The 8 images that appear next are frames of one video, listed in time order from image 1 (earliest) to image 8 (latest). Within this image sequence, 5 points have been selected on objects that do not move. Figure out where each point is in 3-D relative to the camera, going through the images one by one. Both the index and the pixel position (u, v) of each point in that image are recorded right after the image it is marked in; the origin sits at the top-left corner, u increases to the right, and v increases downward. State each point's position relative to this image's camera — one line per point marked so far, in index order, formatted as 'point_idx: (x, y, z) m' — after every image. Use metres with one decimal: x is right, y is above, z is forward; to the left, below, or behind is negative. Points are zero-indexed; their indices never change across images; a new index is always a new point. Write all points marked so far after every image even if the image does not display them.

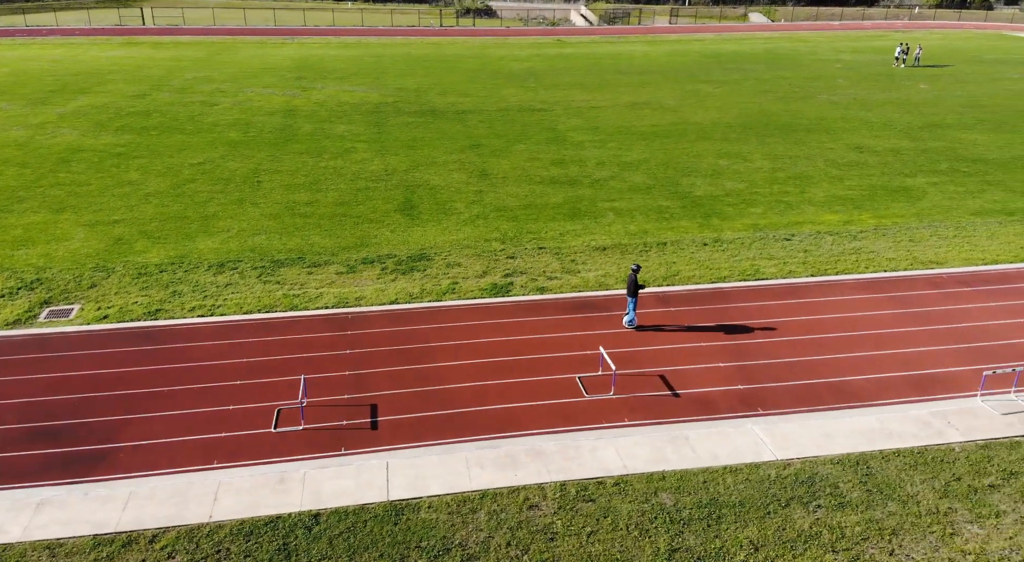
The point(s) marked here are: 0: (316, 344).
0: (-3.2, -1.0, +12.6) m
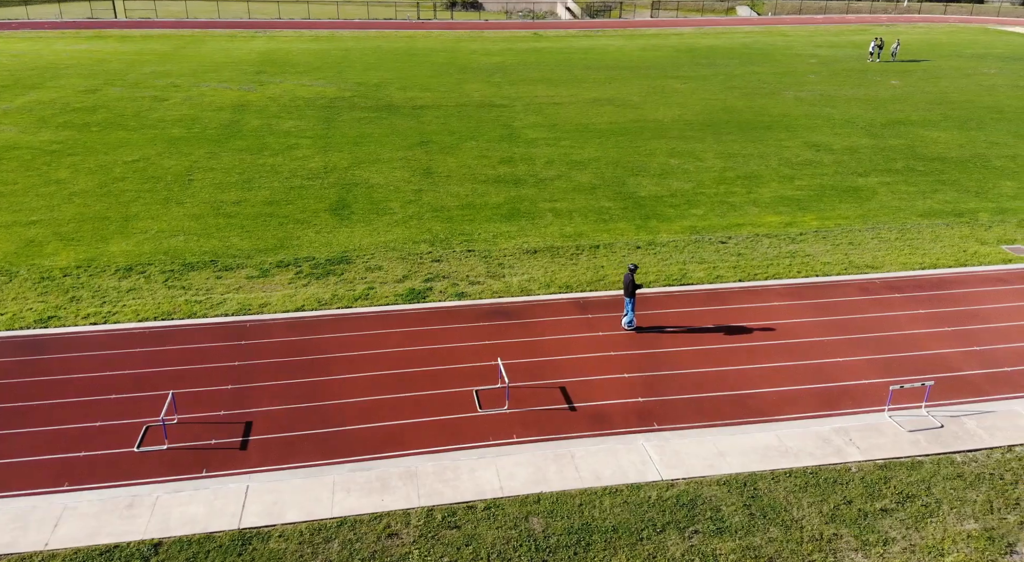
0: (-4.8, -1.1, +12.0) m
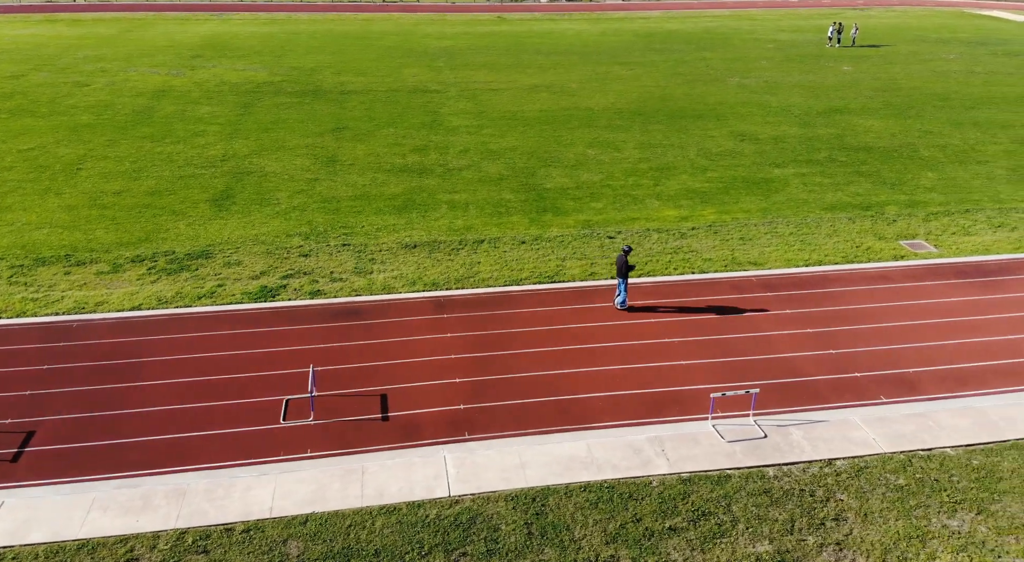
0: (-7.5, -1.1, +11.5) m
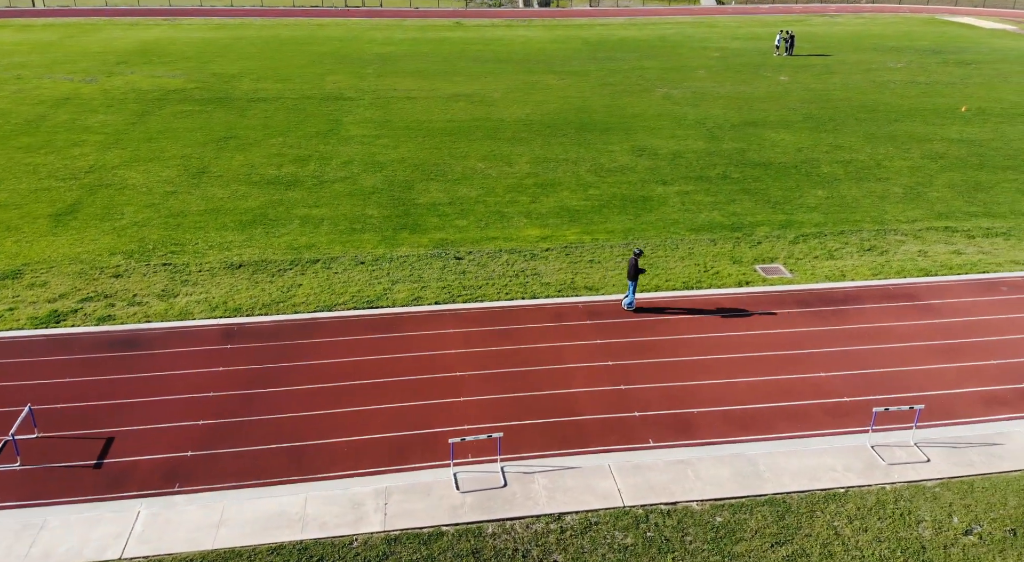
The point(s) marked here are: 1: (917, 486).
0: (-10.9, -1.5, +10.9) m
1: (+5.0, -2.5, +9.4) m
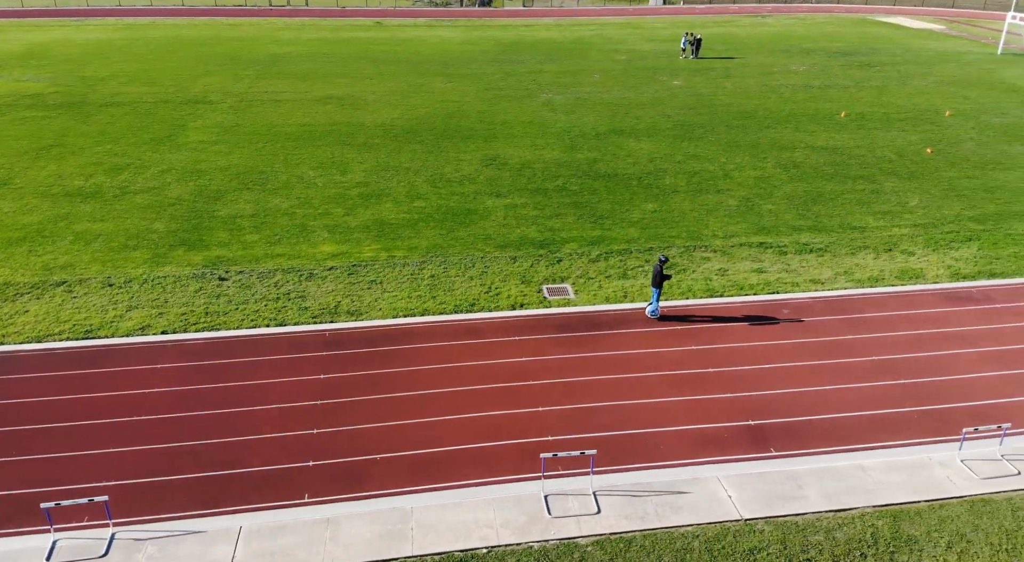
0: (-15.2, -2.0, +9.7) m
1: (+0.6, -3.0, +8.6) m
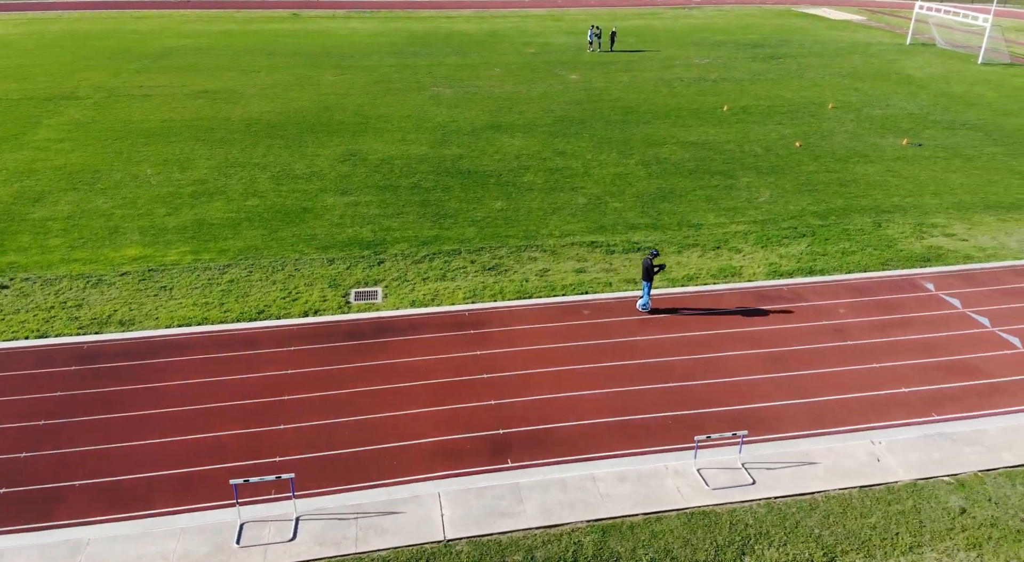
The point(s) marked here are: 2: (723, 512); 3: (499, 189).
0: (-18.7, -2.3, +8.7) m
1: (-2.8, -3.1, +8.1) m
2: (+2.5, -2.8, +9.1) m
3: (-0.3, +2.4, +19.3) m
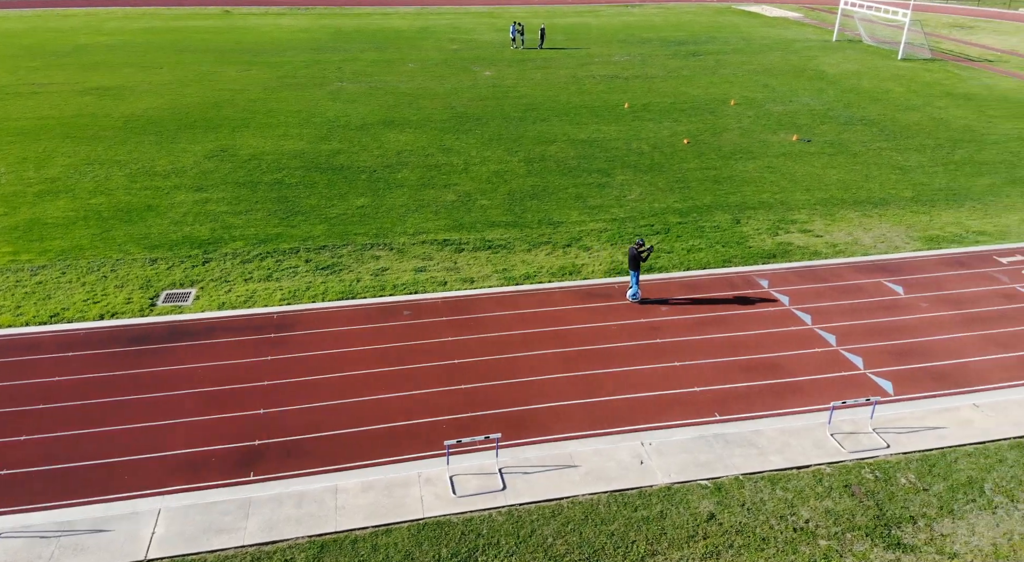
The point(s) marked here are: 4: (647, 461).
0: (-21.8, -2.4, +7.8) m
1: (-5.9, -3.1, +7.5) m
2: (-0.6, -2.7, +8.6) m
3: (-3.7, +2.4, +18.8) m
4: (+1.7, -2.3, +9.7) m
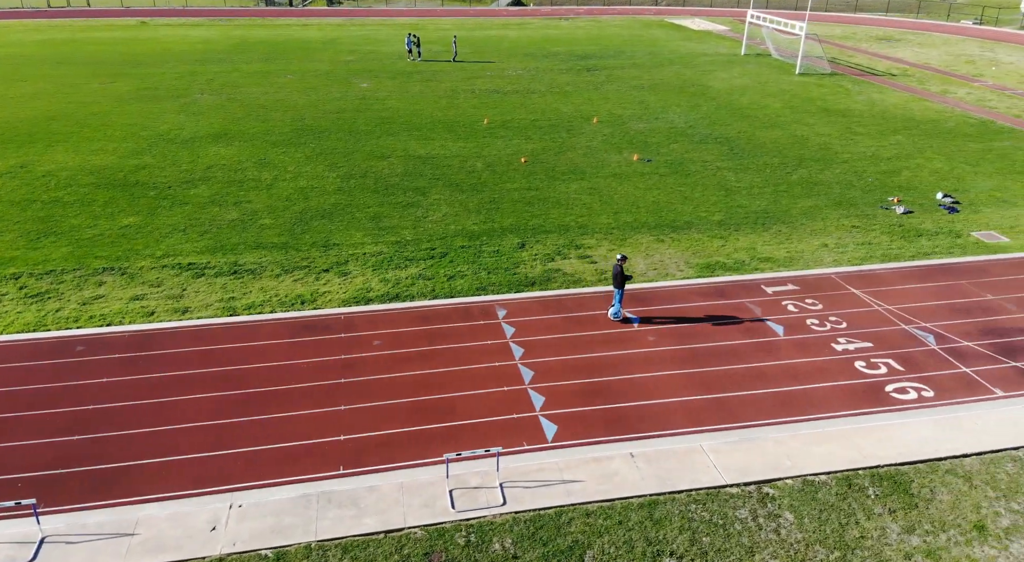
0: (-26.9, -2.8, +7.0) m
1: (-10.9, -3.5, +6.6) m
2: (-5.6, -3.2, +7.7) m
3: (-8.7, +1.8, +18.0) m
4: (-3.3, -2.8, +8.8) m
